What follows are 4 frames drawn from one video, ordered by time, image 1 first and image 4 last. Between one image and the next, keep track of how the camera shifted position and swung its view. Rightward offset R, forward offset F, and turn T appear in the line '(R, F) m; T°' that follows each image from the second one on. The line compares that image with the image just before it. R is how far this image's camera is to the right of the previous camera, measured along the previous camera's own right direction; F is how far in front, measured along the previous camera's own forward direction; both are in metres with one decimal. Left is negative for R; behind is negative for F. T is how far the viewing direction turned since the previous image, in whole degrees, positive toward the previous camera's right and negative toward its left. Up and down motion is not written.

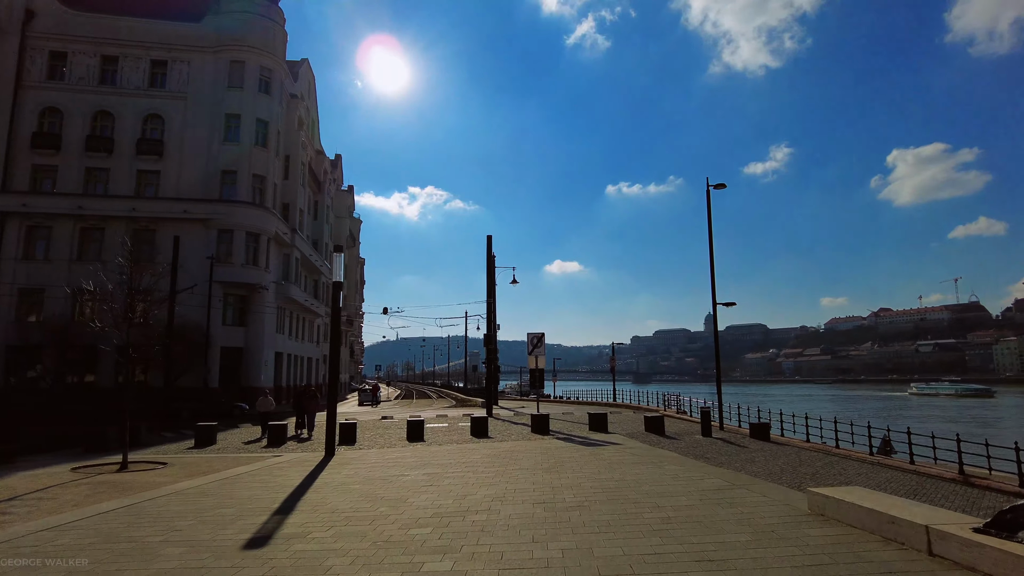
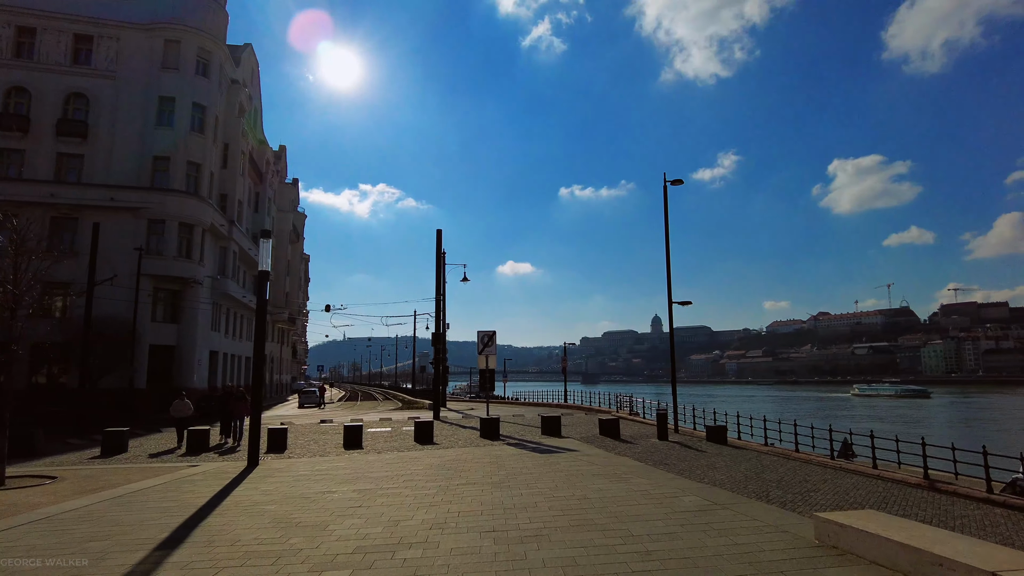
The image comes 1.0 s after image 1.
(+0.1, +1.1) m; +4°
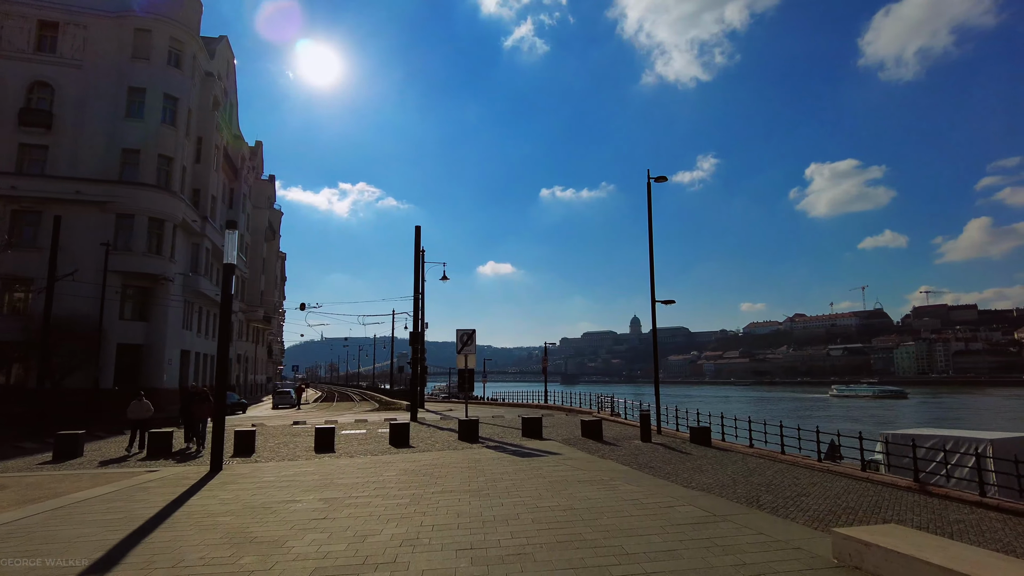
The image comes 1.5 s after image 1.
(0.0, +0.6) m; +2°
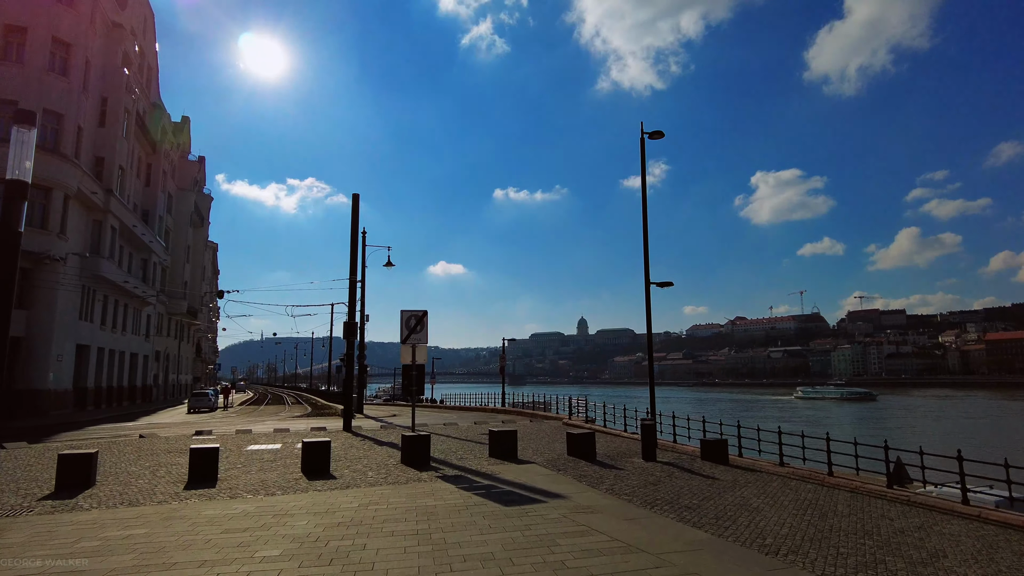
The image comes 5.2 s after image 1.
(-0.3, +4.5) m; +4°
